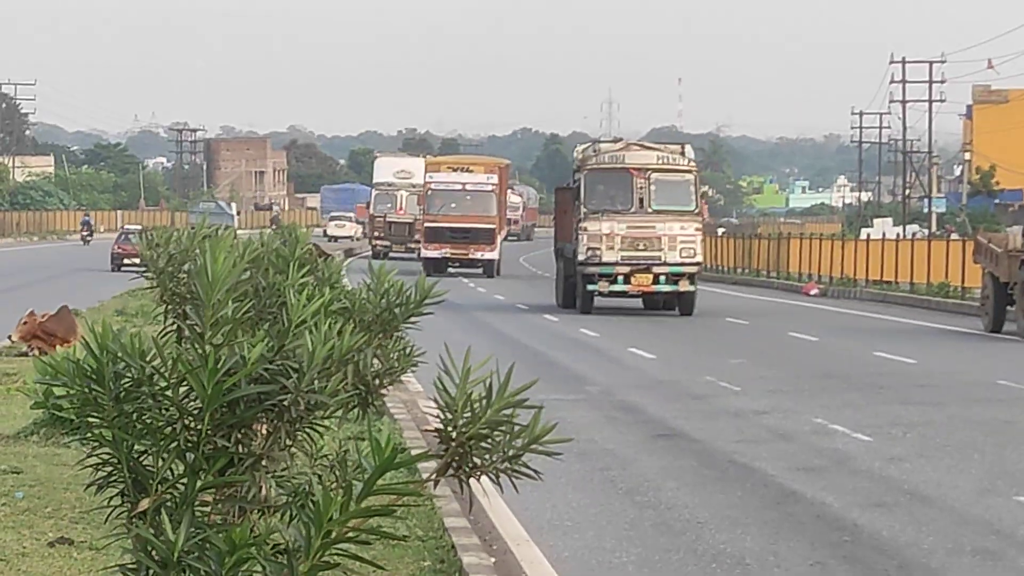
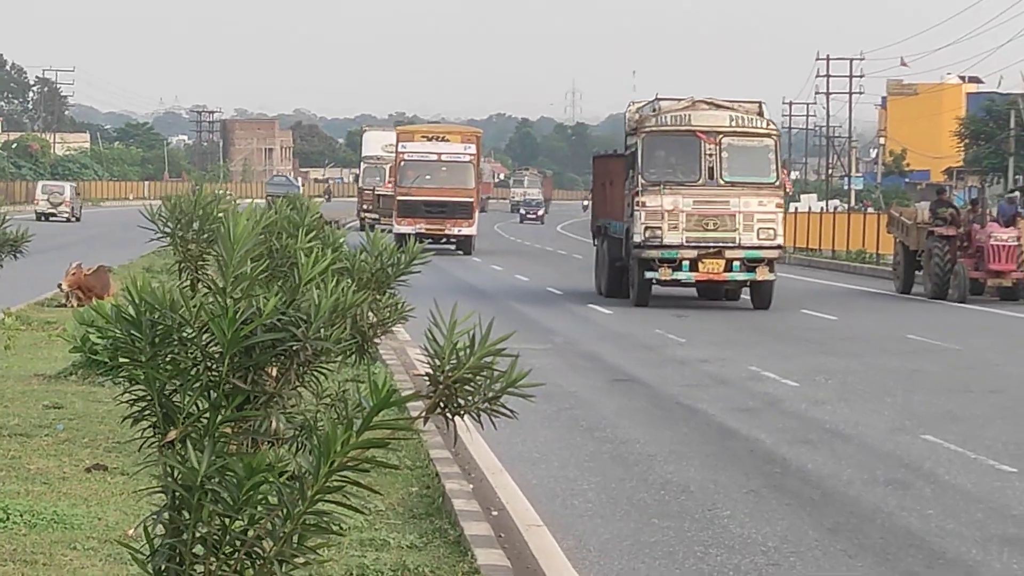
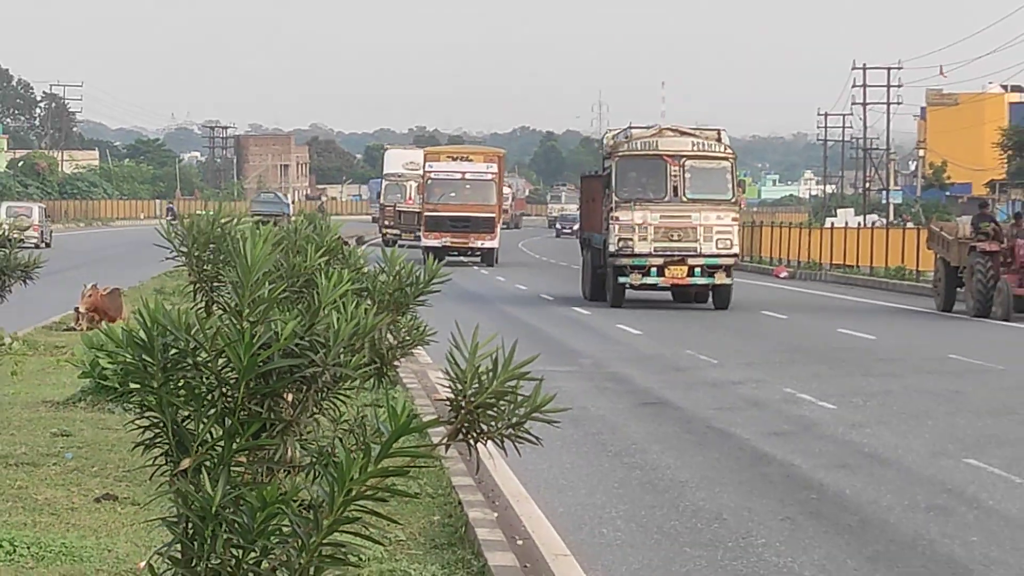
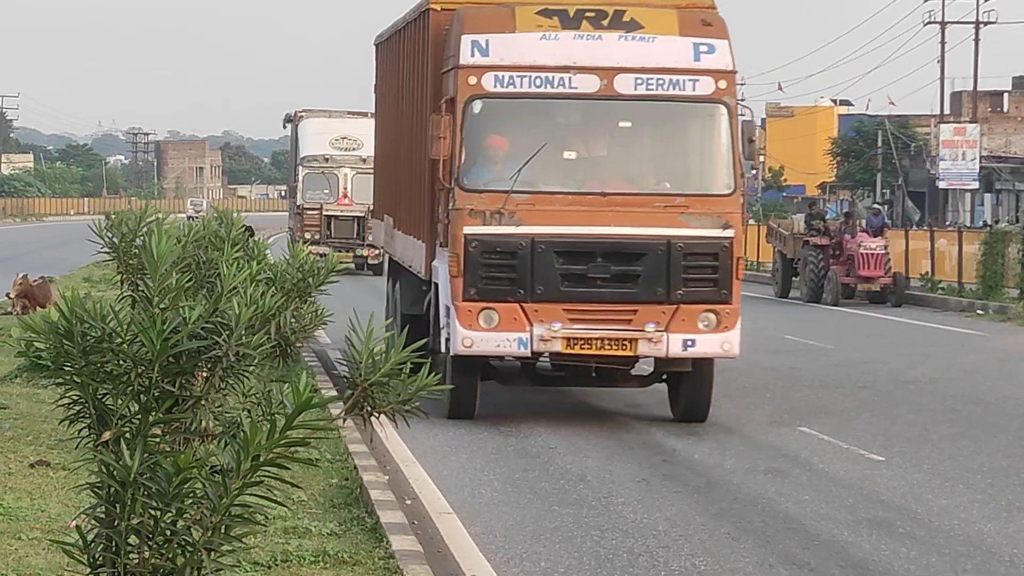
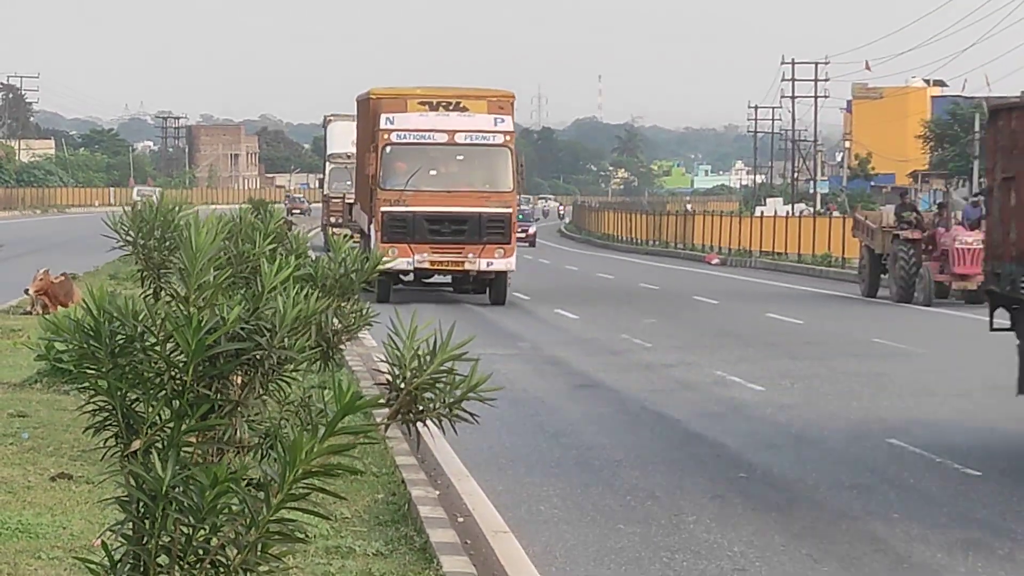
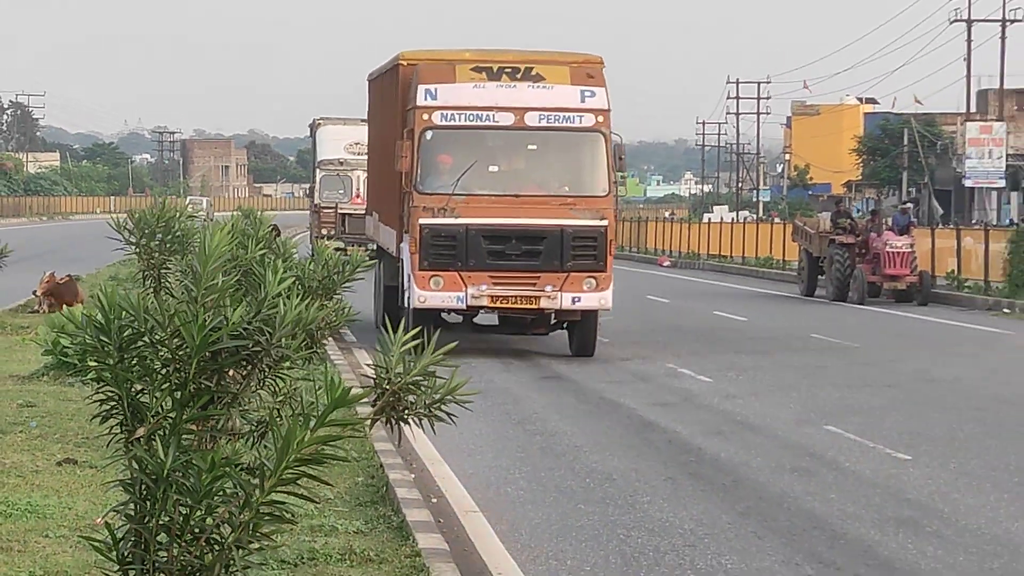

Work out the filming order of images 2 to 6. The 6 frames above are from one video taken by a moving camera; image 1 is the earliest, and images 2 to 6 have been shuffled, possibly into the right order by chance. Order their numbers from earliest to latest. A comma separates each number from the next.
3, 2, 5, 6, 4
